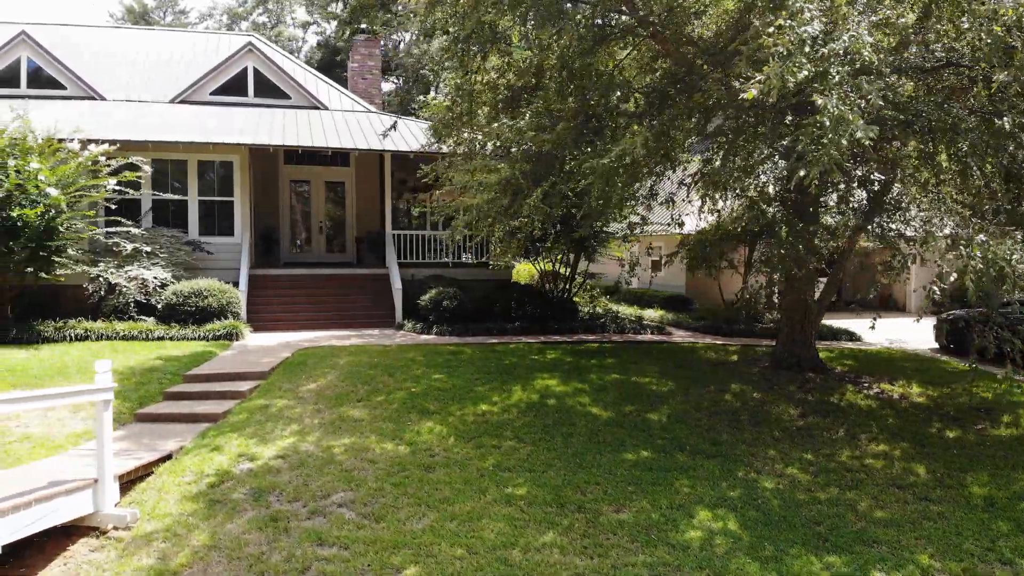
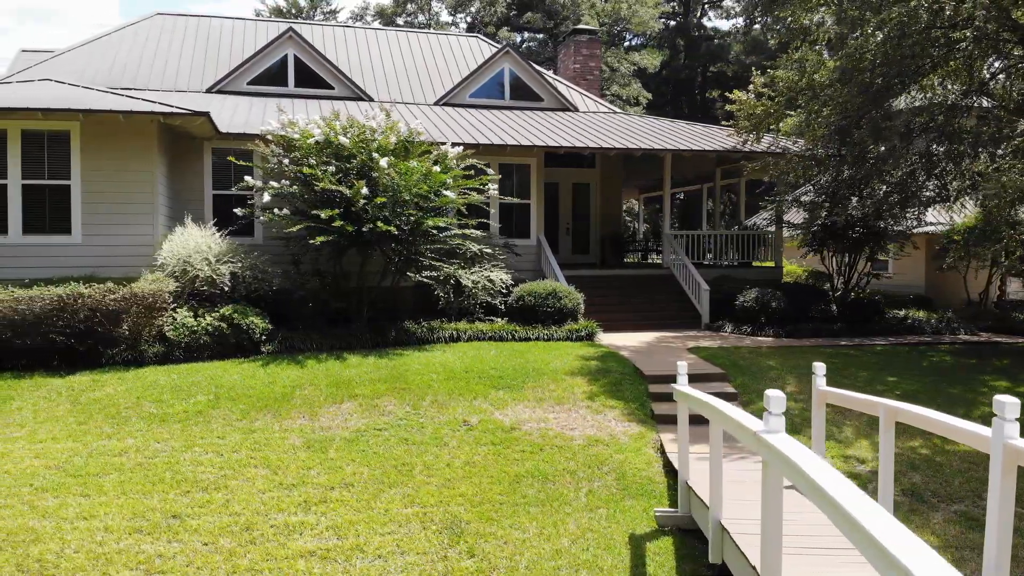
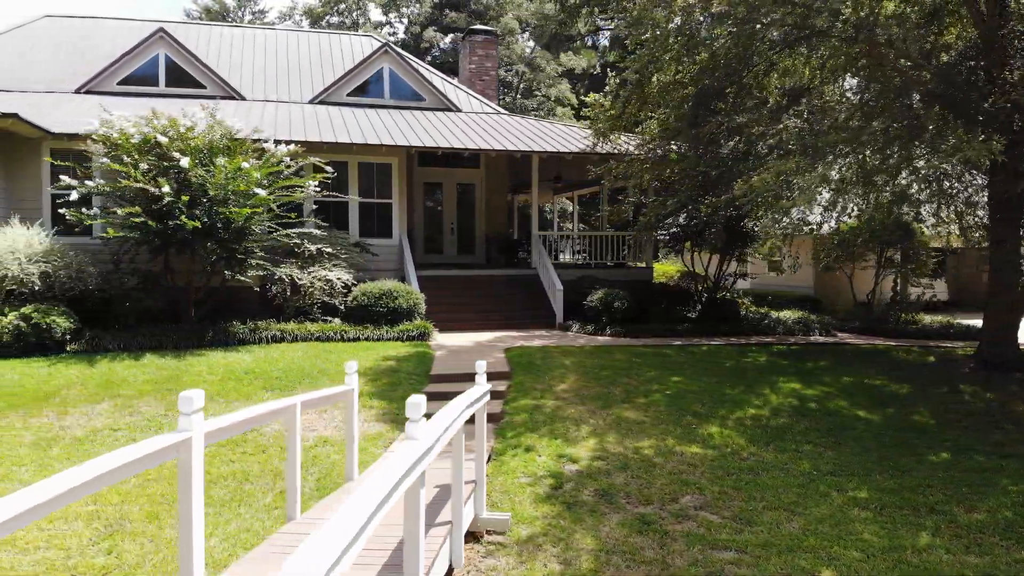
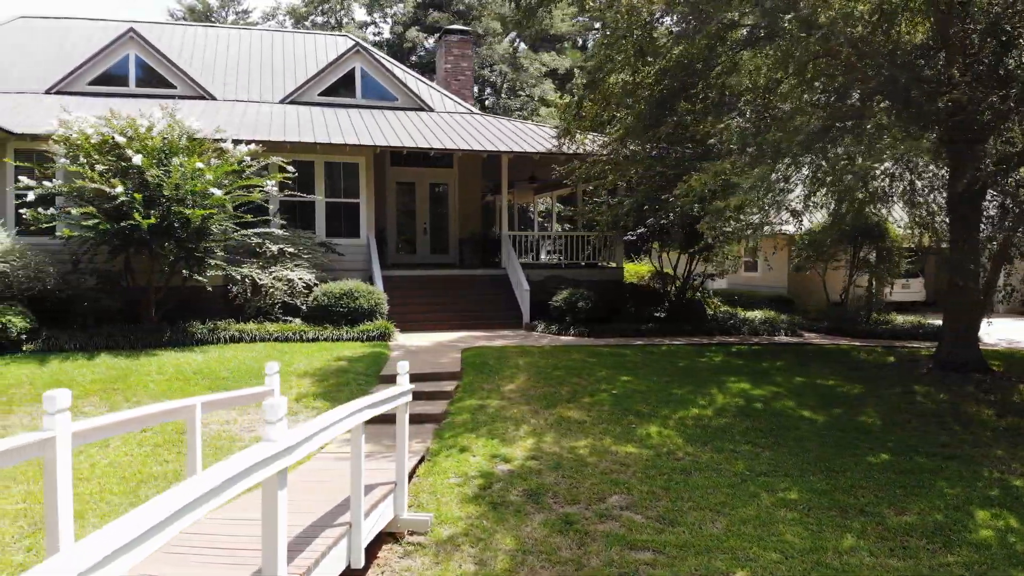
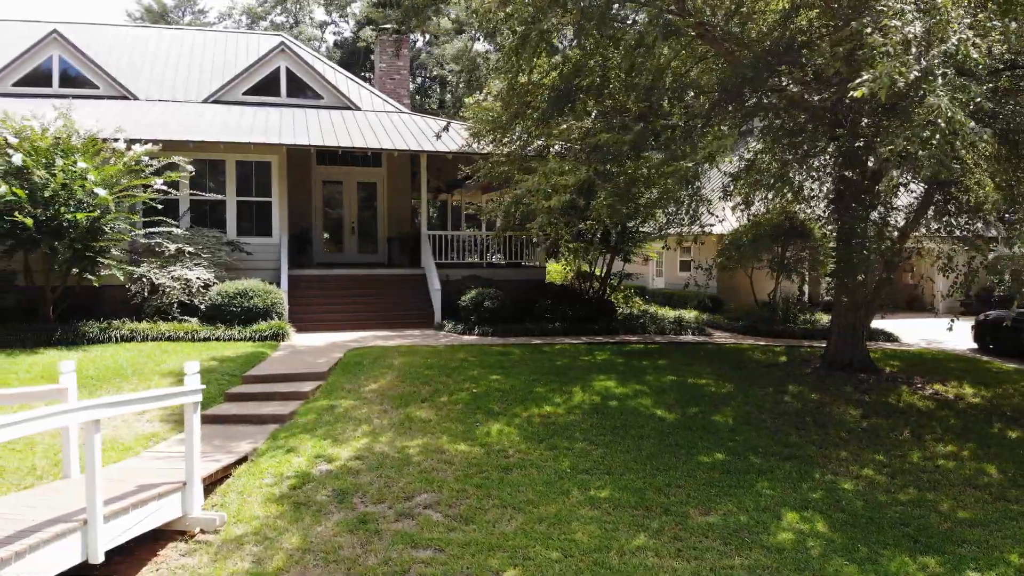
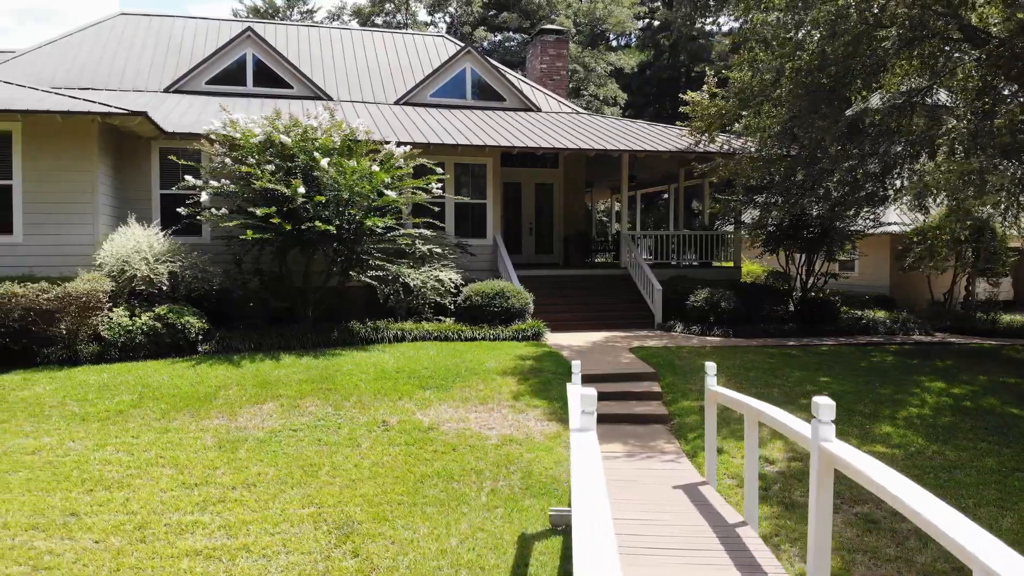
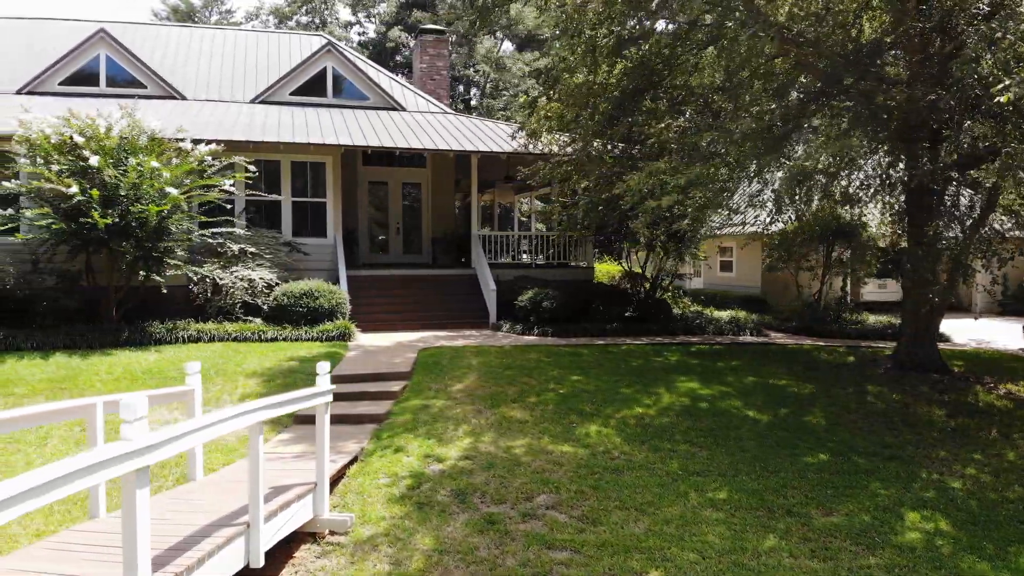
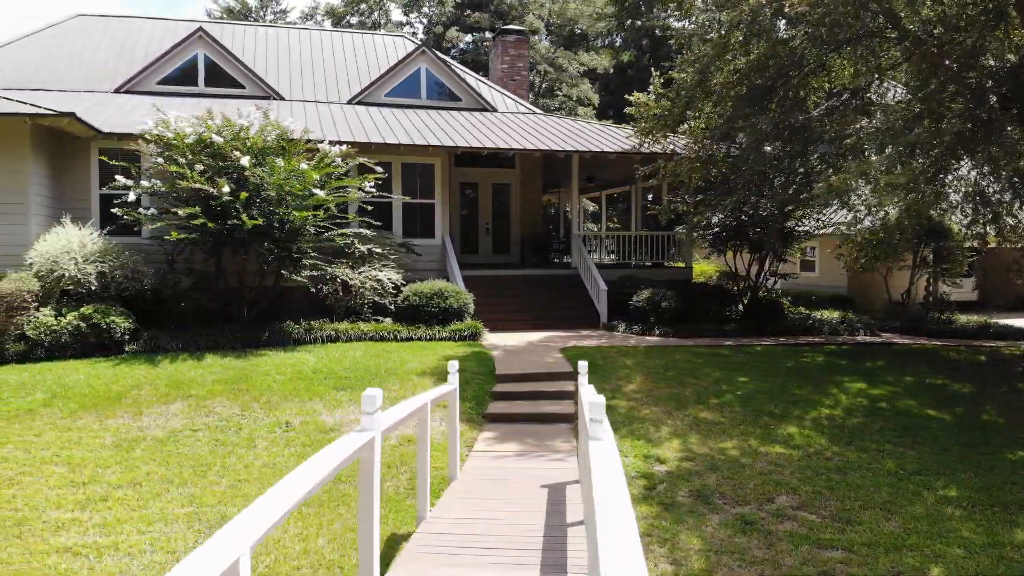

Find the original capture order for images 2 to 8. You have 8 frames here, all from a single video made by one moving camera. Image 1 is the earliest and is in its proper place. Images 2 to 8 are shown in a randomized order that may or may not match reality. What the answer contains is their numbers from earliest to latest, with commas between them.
5, 7, 4, 3, 8, 6, 2
